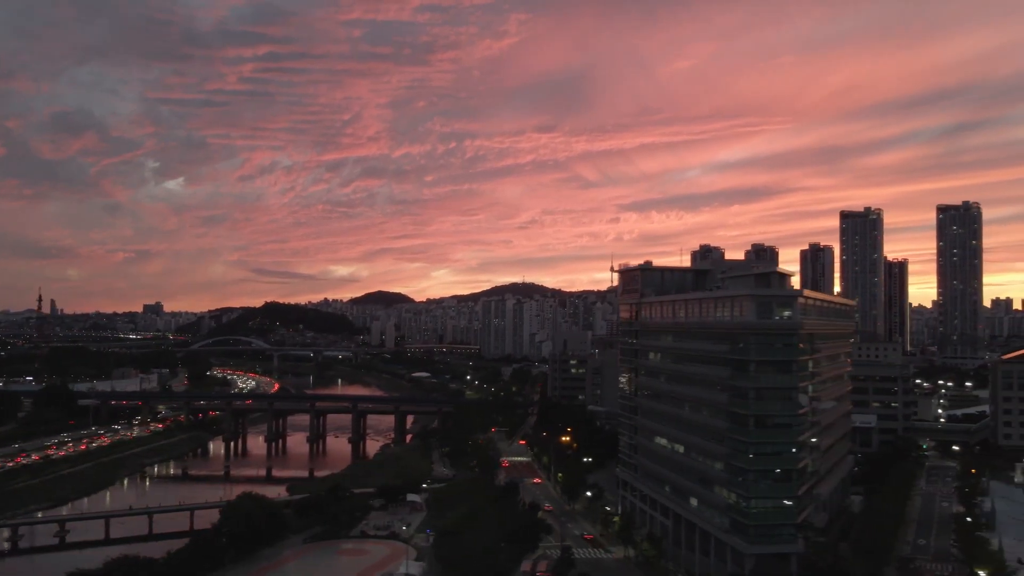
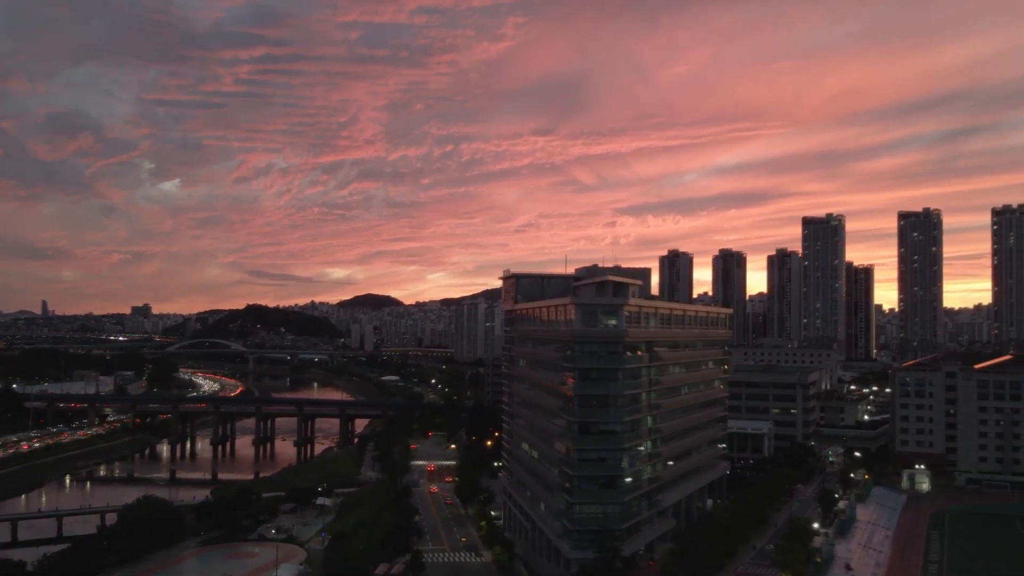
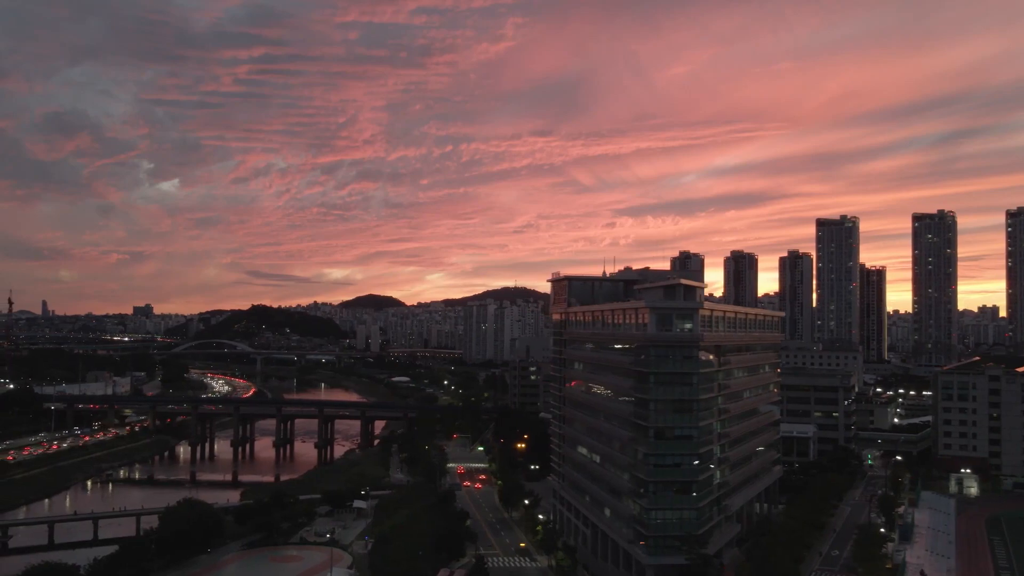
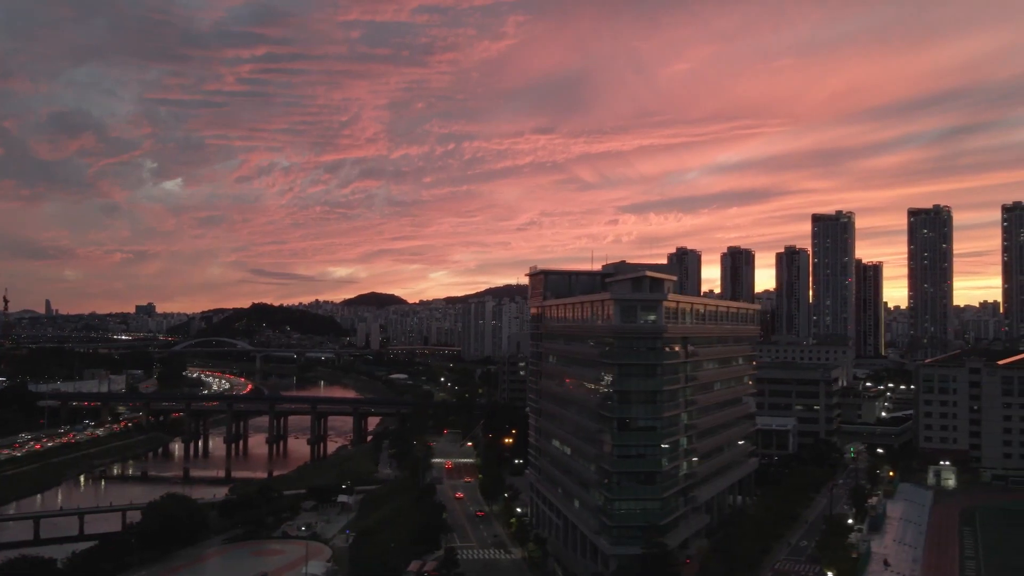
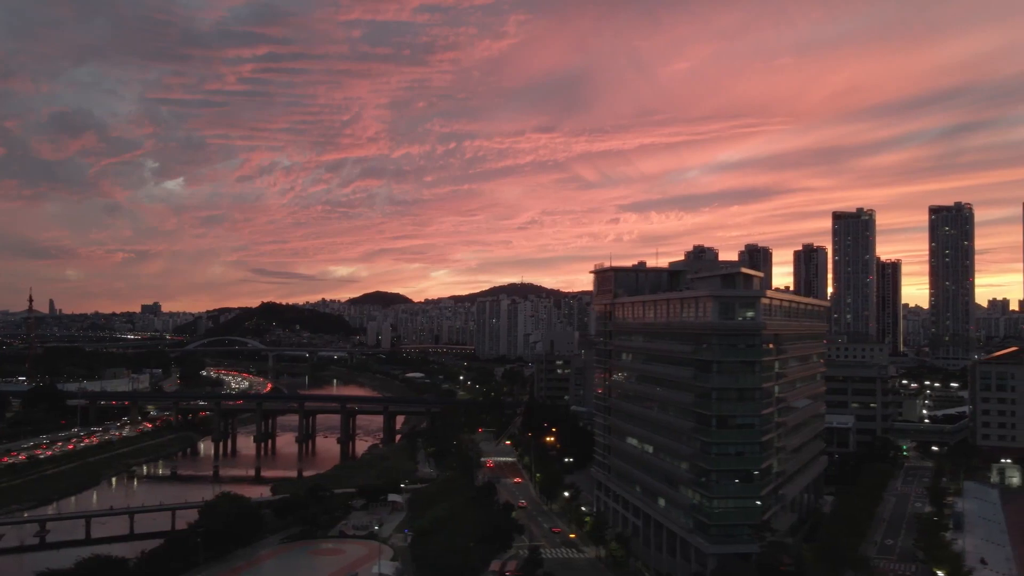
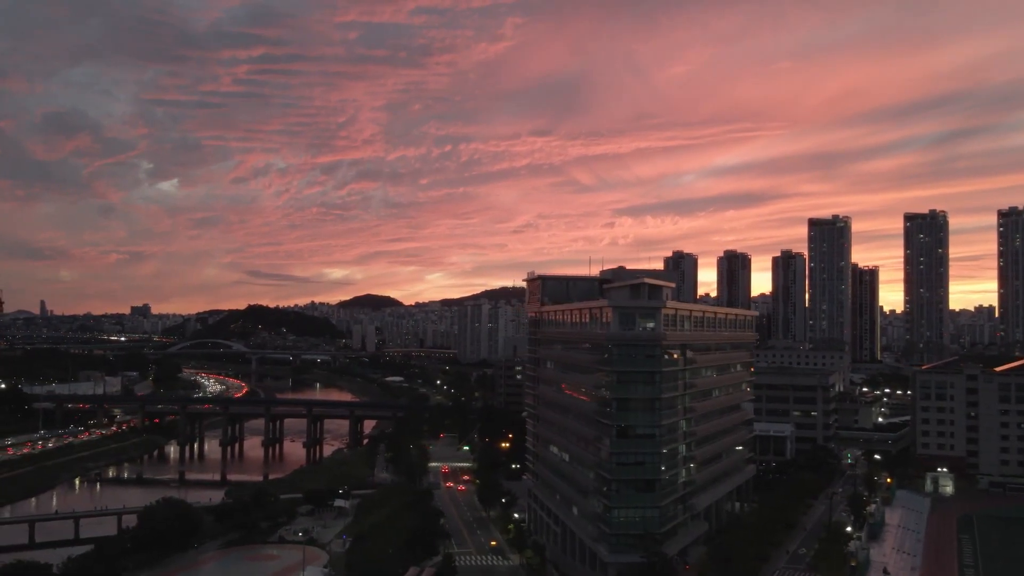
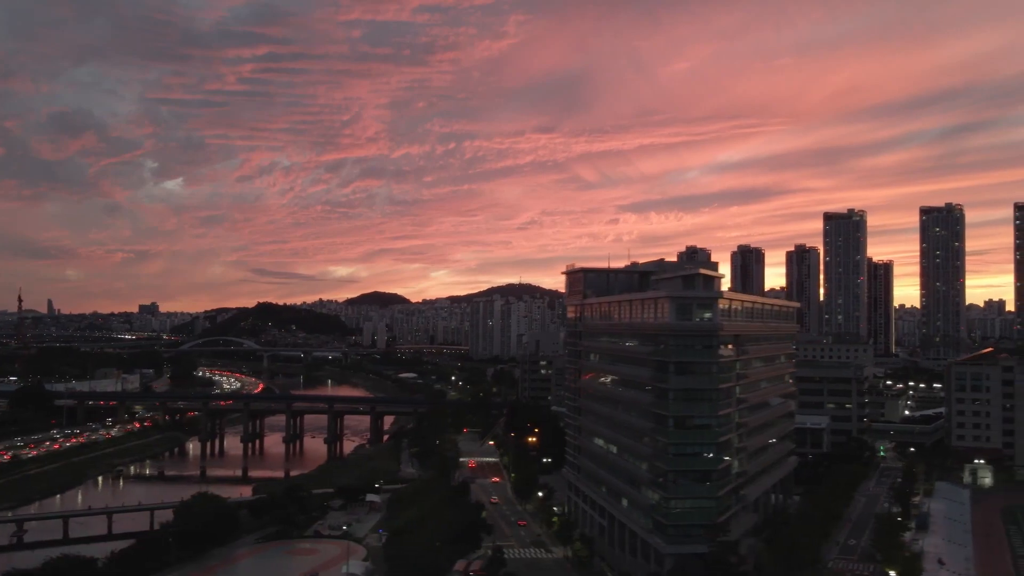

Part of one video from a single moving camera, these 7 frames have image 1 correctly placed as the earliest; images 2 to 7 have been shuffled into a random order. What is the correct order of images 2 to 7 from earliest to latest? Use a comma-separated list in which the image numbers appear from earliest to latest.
5, 7, 4, 2, 6, 3
